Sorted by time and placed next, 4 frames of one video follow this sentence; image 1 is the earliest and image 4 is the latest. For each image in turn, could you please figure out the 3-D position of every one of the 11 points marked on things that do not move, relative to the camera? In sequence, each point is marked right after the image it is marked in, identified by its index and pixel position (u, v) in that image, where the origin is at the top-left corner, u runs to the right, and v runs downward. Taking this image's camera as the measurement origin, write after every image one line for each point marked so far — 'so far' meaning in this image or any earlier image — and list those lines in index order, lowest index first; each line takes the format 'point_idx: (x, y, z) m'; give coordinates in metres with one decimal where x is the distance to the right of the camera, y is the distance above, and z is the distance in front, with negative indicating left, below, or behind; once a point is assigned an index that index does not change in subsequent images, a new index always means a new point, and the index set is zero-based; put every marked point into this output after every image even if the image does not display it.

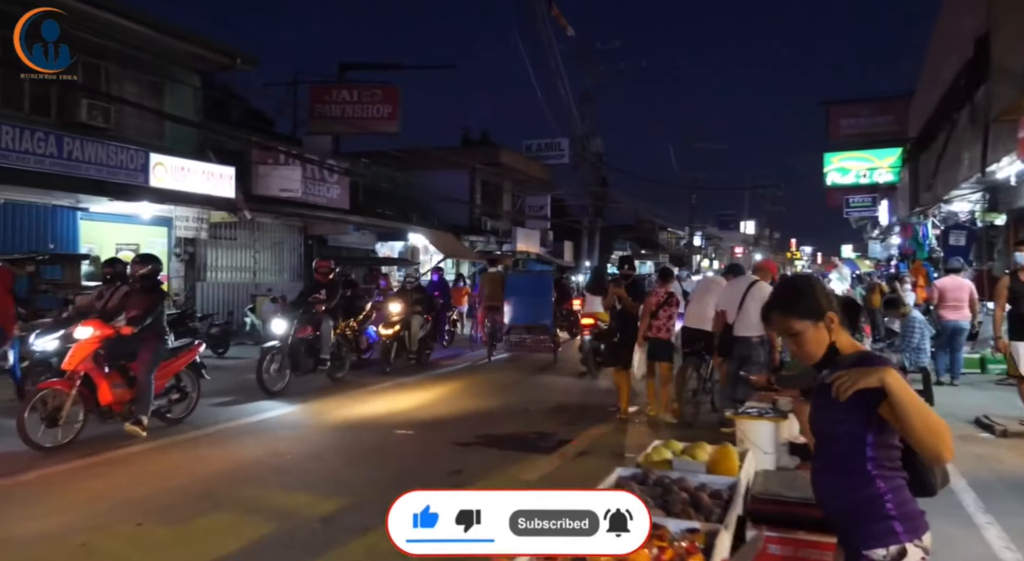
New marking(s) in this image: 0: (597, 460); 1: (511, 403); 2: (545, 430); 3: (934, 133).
0: (+0.7, -1.6, +6.7) m
1: (+0.1, -1.5, +9.8) m
2: (+0.3, -1.6, +7.9) m
3: (+7.8, +2.6, +13.4) m
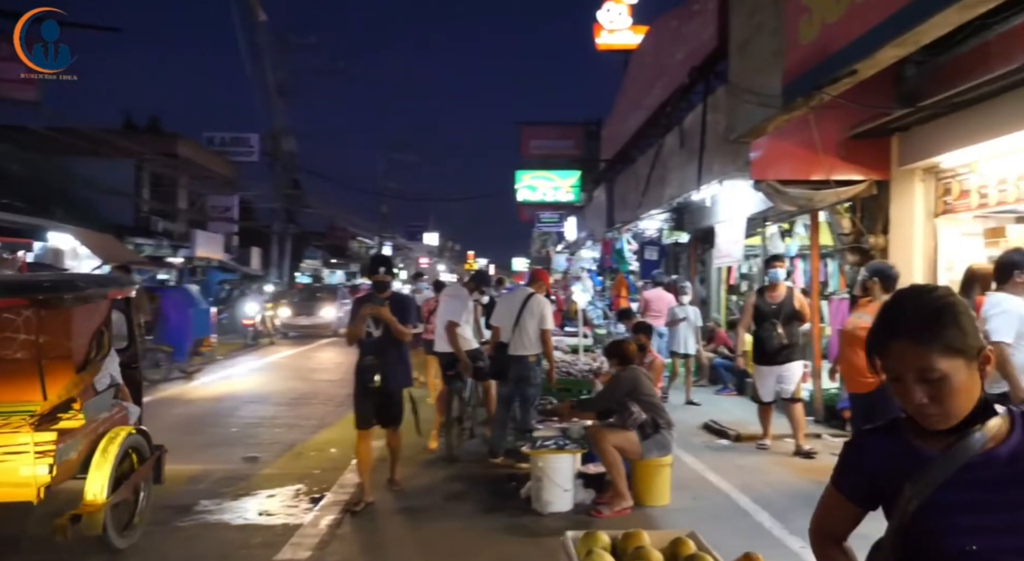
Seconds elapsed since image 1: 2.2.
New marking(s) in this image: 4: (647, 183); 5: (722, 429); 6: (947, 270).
0: (-1.0, -1.7, +5.4) m
1: (-2.9, -1.7, +8.0) m
2: (-1.9, -1.7, +6.4) m
3: (+2.7, +2.3, +14.6) m
4: (+2.6, +1.9, +15.0) m
5: (+2.4, -1.7, +8.9) m
6: (+4.6, +0.1, +8.3) m
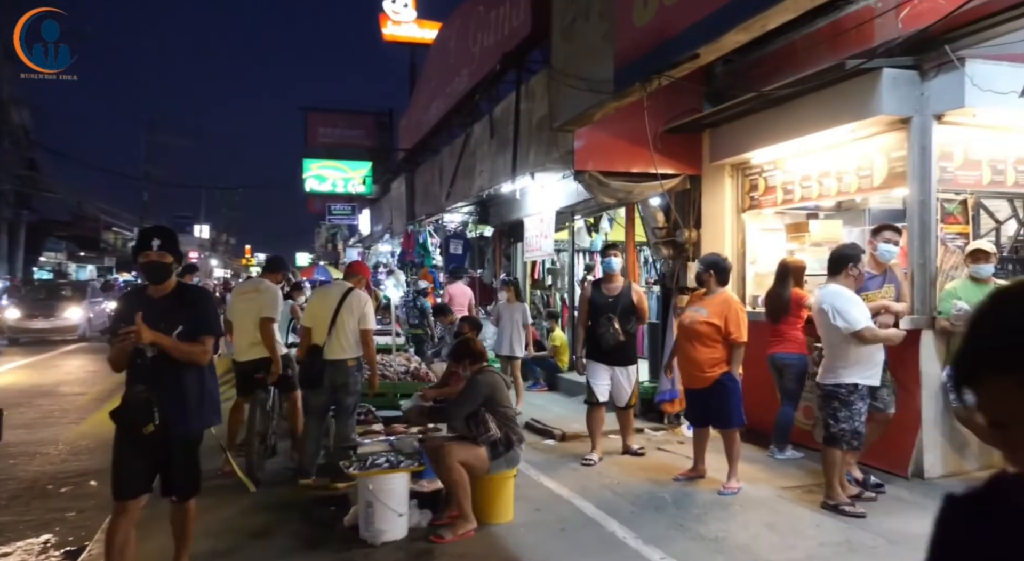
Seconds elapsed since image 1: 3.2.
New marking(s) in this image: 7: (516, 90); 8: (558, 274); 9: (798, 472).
0: (-2.0, -1.6, +4.3) m
1: (-4.5, -1.6, +6.3) m
2: (-3.1, -1.6, +5.1) m
3: (-0.9, +2.4, +14.1) m
4: (-1.1, +2.0, +14.5) m
5: (+0.4, -1.6, +8.5) m
6: (+2.6, +0.2, +8.6) m
7: (0.0, +2.7, +11.1) m
8: (+0.8, +0.1, +13.7) m
9: (+2.4, -1.6, +6.5) m
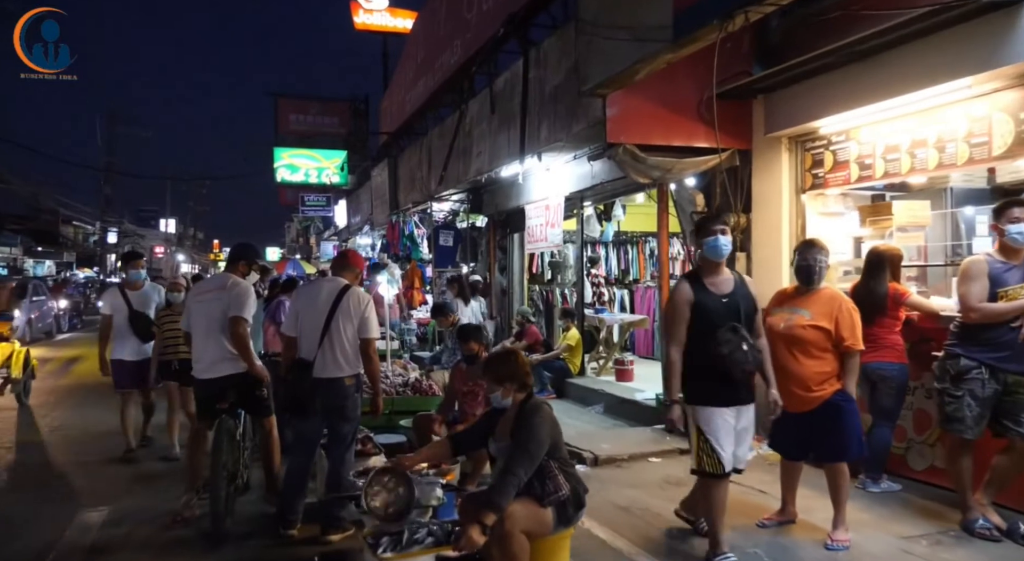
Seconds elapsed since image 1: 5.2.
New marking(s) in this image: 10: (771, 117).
0: (-1.6, -1.6, +2.9) m
1: (-4.2, -1.6, +4.8) m
2: (-2.8, -1.6, +3.6) m
3: (-1.0, +2.5, +12.7) m
4: (-1.1, +2.0, +13.1) m
5: (+0.5, -1.6, +7.2) m
6: (+2.8, +0.2, +7.3) m
7: (+0.1, +2.8, +9.7) m
8: (+0.8, +0.2, +12.3) m
9: (+2.6, -1.5, +5.2) m
10: (+2.4, +1.5, +7.3) m
